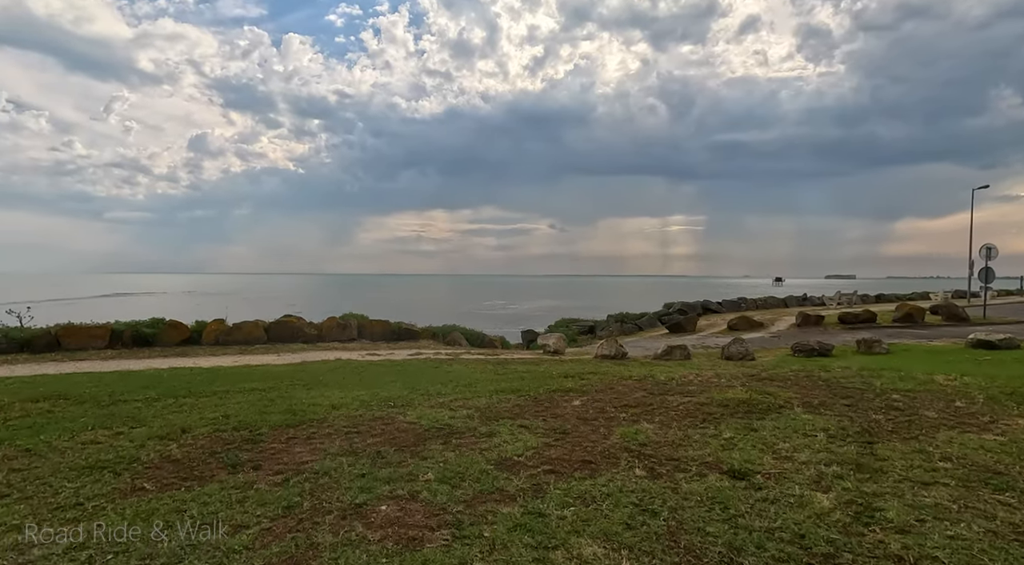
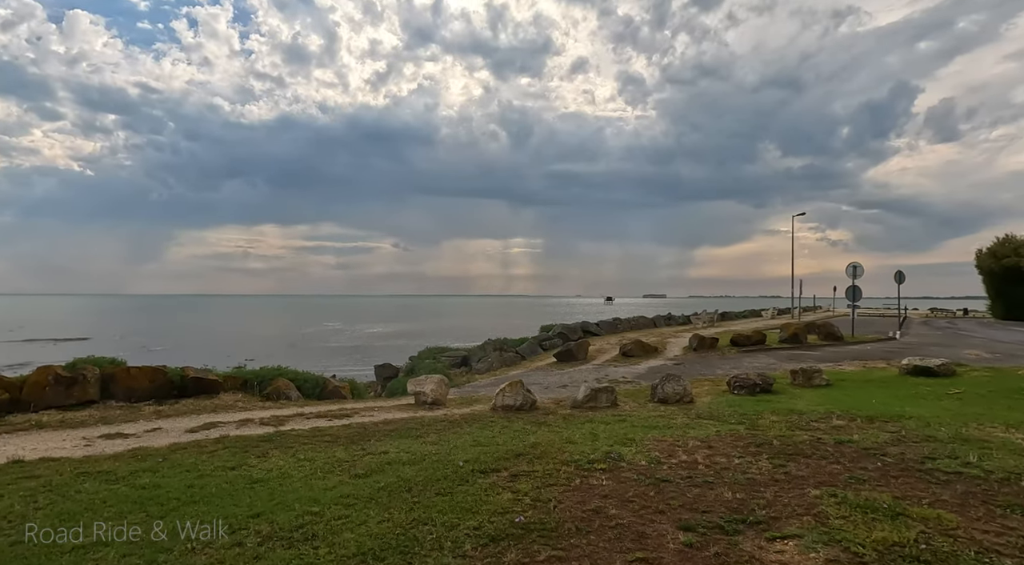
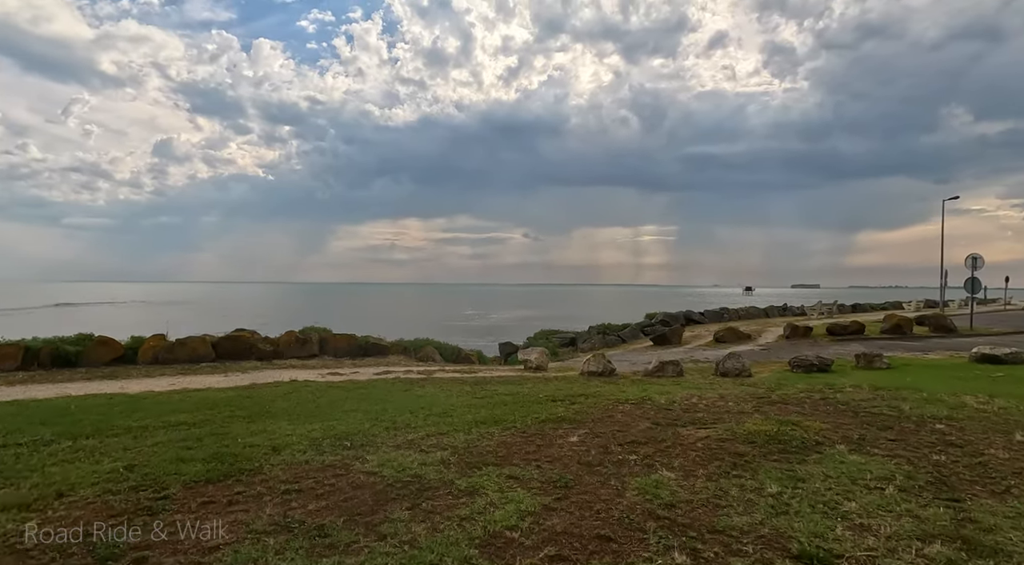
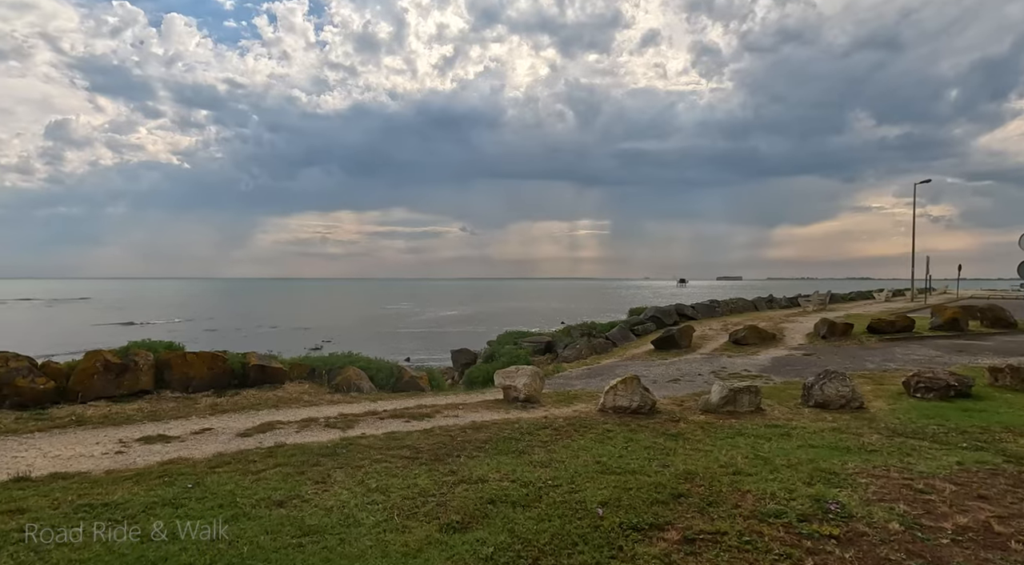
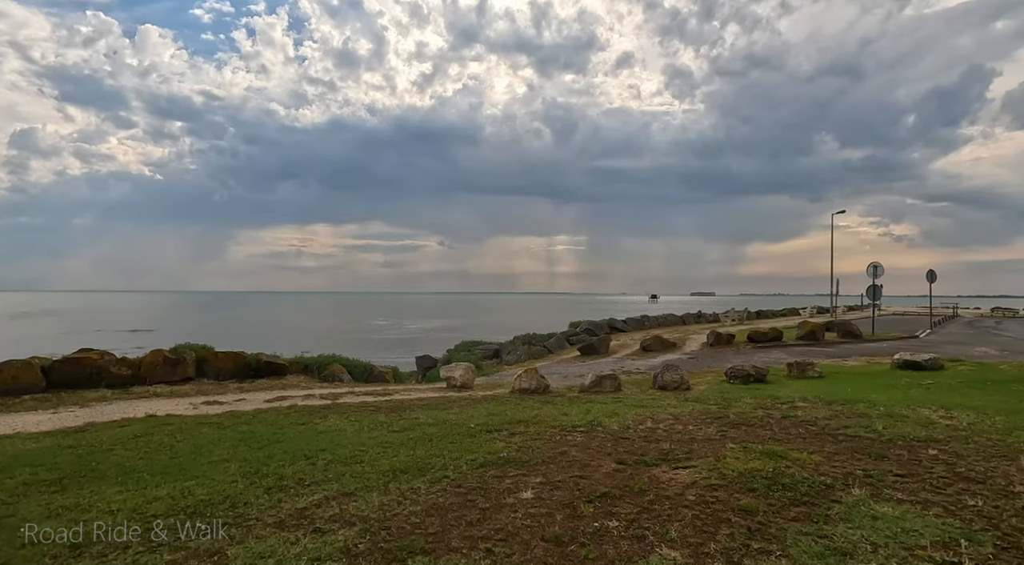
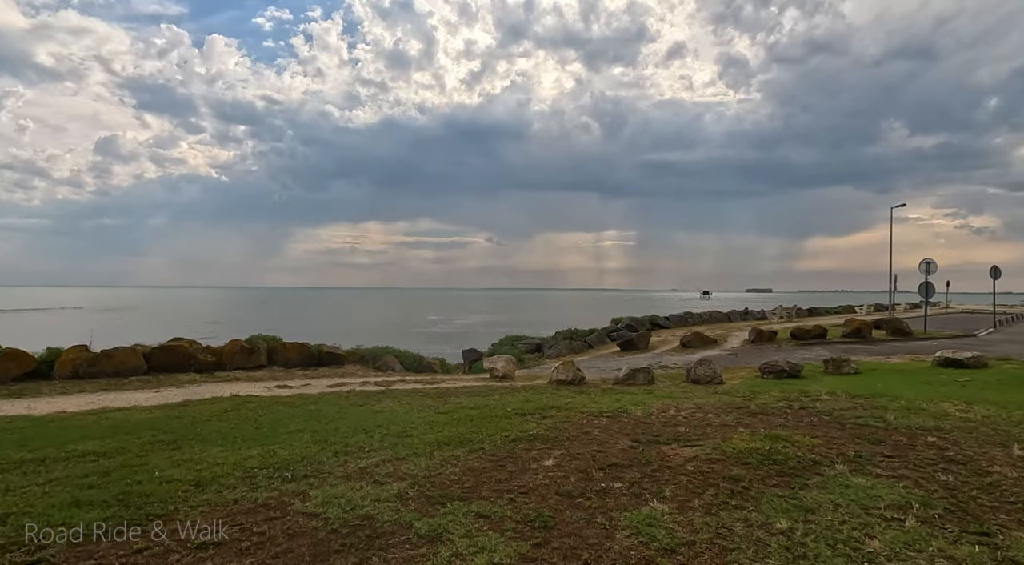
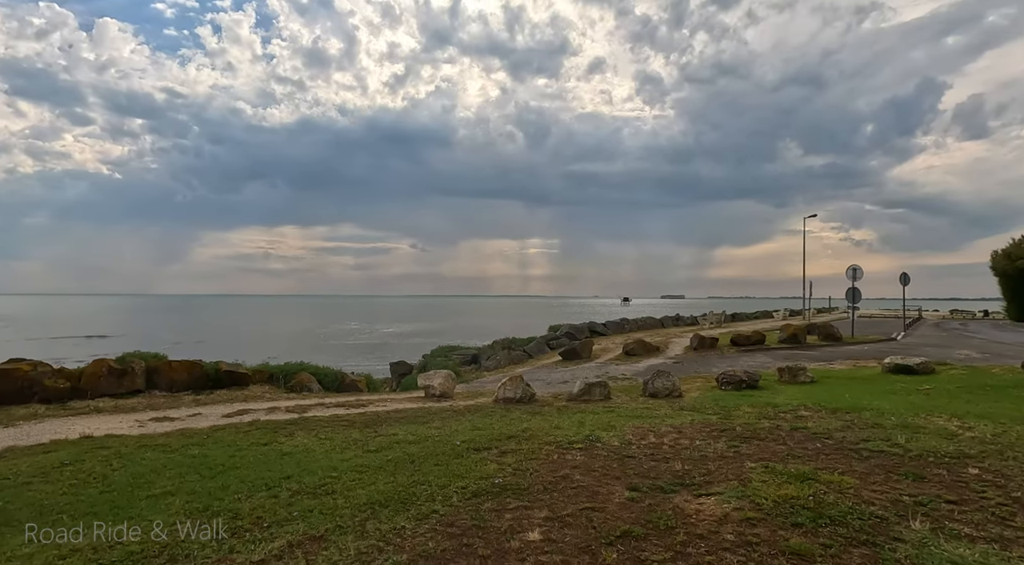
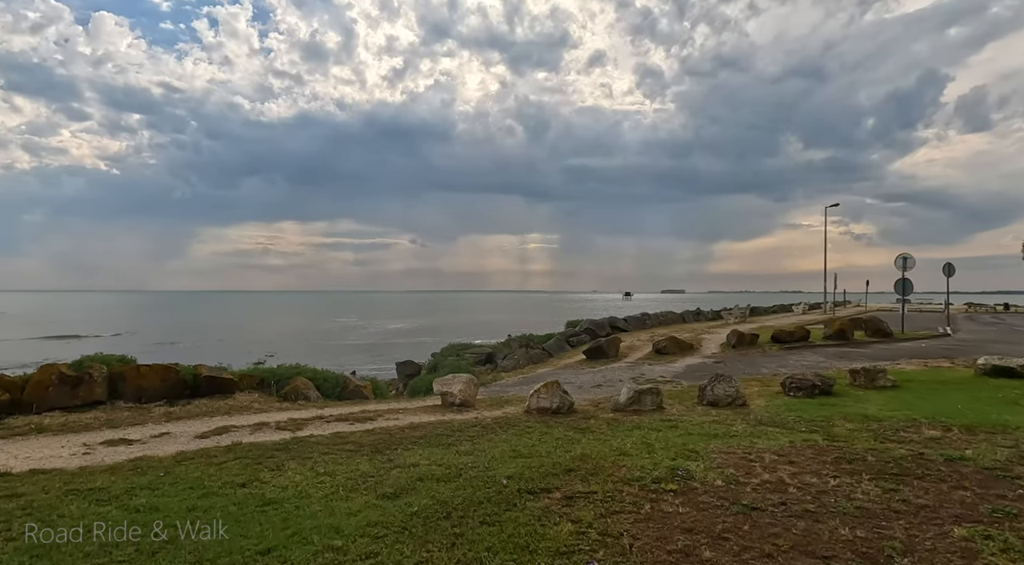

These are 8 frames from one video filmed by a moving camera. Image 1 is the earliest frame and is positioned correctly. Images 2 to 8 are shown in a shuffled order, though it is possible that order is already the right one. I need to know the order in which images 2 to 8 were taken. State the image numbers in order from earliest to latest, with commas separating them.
3, 6, 5, 7, 2, 8, 4
